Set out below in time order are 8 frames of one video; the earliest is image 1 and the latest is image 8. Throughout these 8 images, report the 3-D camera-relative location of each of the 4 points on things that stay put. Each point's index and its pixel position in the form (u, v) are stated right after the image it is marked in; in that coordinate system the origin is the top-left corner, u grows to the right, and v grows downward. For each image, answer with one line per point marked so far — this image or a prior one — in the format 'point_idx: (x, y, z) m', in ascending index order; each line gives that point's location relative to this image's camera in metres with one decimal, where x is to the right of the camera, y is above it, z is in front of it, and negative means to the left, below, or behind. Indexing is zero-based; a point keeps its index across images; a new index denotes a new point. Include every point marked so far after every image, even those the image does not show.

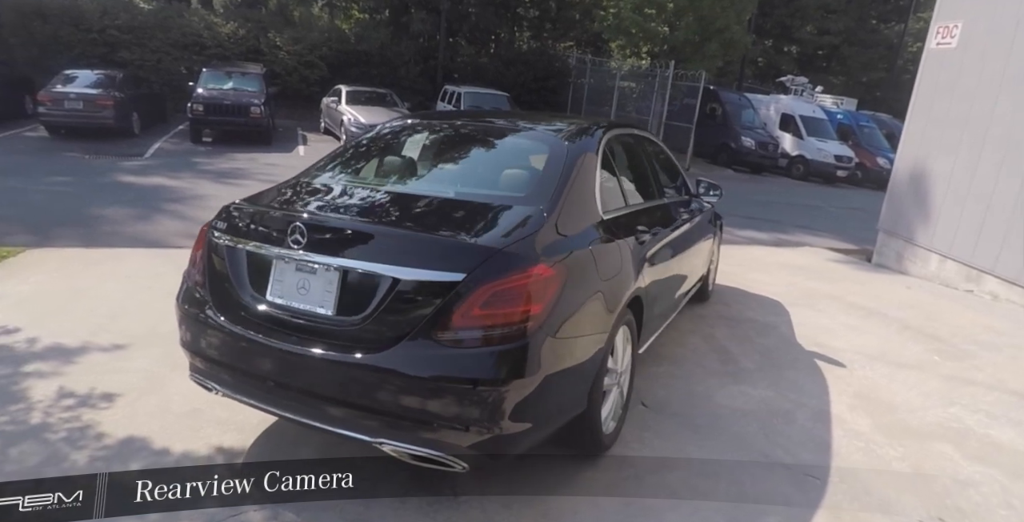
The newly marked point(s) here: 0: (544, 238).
0: (+0.1, +0.1, +2.3) m
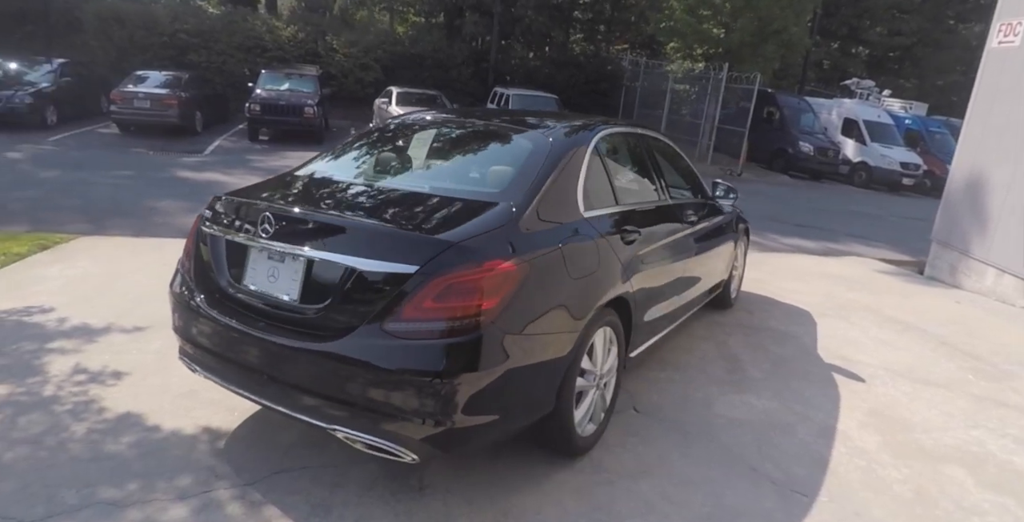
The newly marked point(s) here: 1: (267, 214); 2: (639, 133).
0: (0.0, +0.1, +2.3) m
1: (-1.0, +0.2, +2.4) m
2: (+0.8, +0.8, +3.8) m
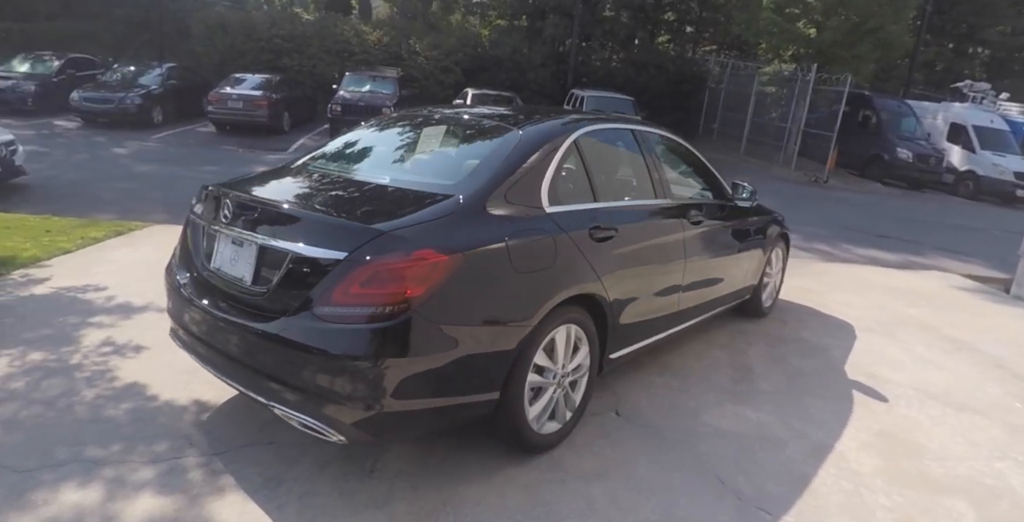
0: (-0.3, +0.1, +2.4) m
1: (-1.2, +0.2, +2.6) m
2: (+0.8, +0.8, +3.7) m
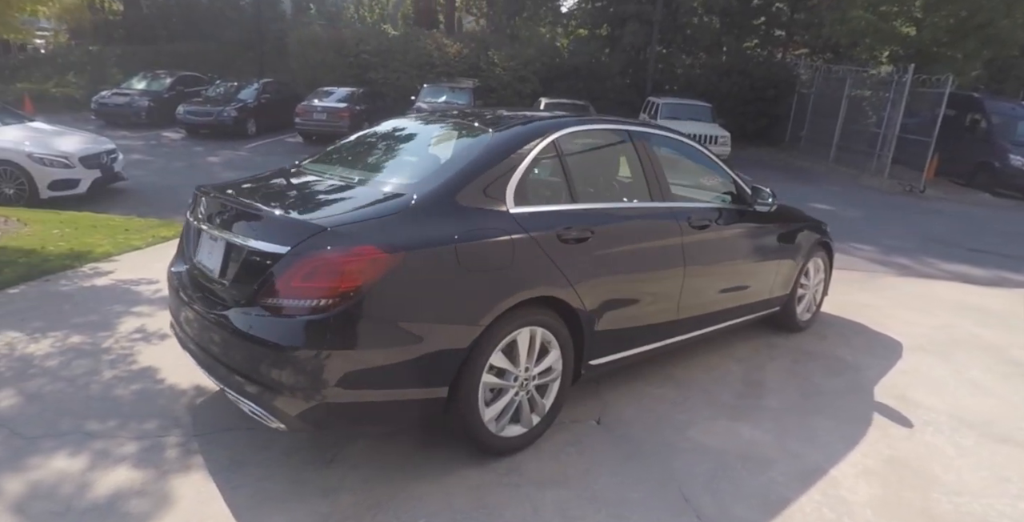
0: (-0.5, +0.1, +2.4) m
1: (-1.3, +0.3, +2.8) m
2: (+0.8, +0.8, +3.6) m
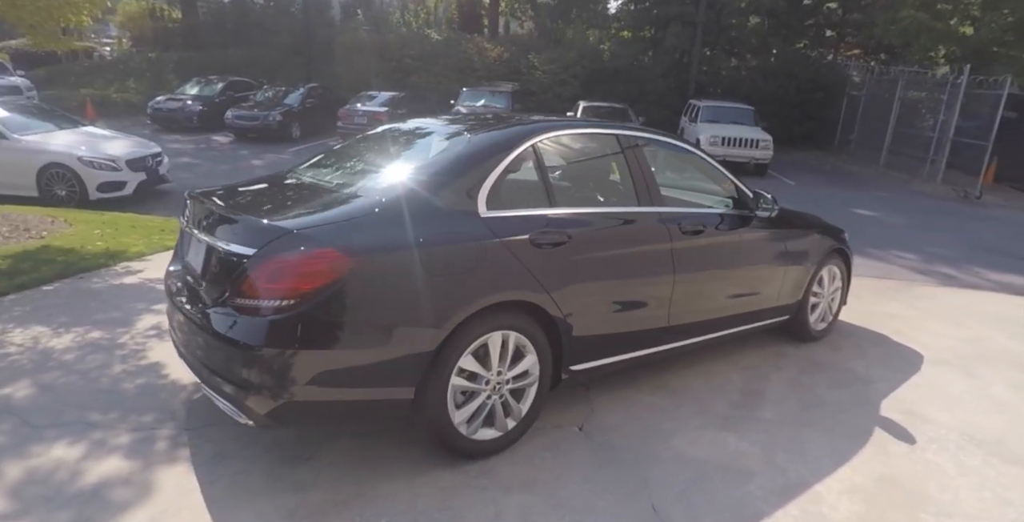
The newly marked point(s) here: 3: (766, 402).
0: (-0.6, +0.1, +2.5) m
1: (-1.4, +0.3, +2.9) m
2: (+0.7, +0.7, +3.6) m
3: (+1.5, -0.8, +3.7) m
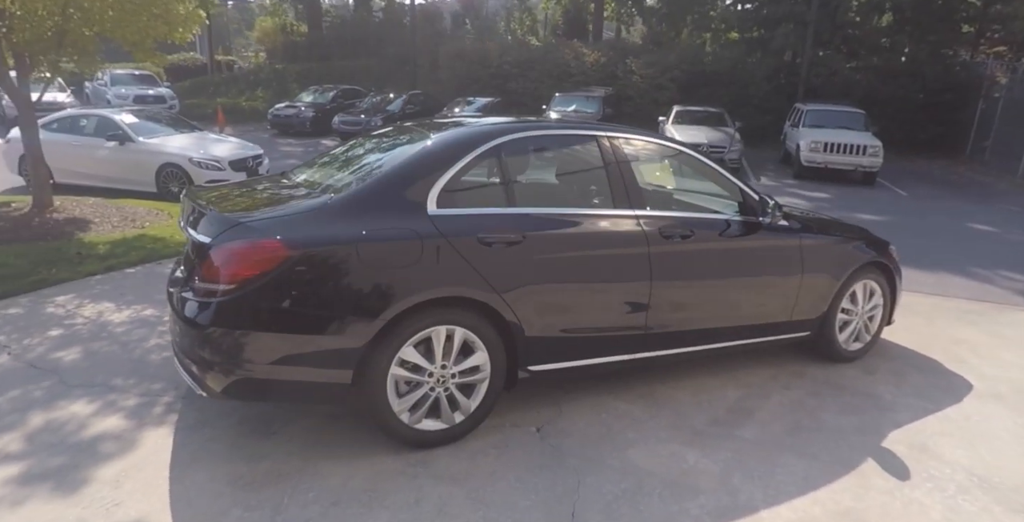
0: (-0.9, +0.2, +2.7) m
1: (-1.6, +0.3, +3.3) m
2: (+0.7, +0.7, +3.6) m
3: (+1.3, -0.9, +3.5) m
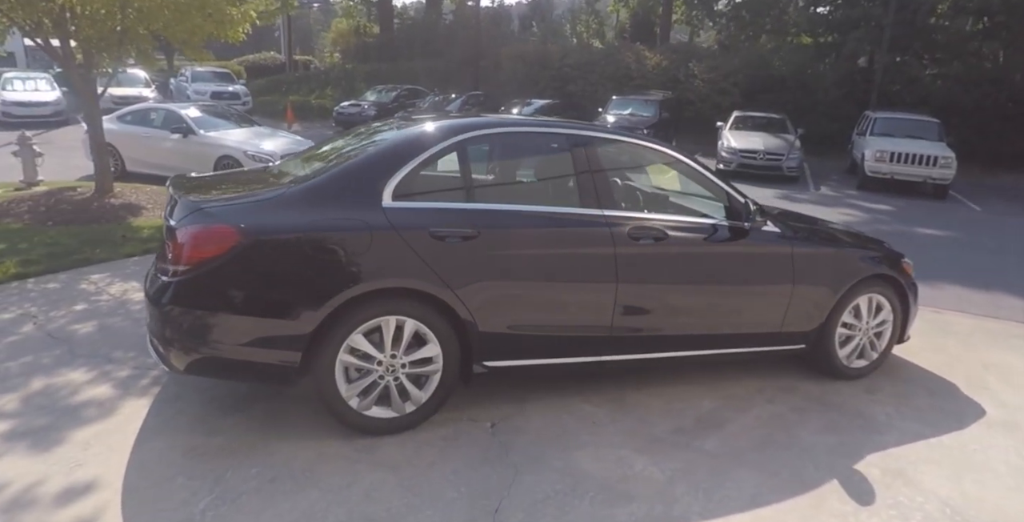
0: (-1.1, +0.2, +2.8) m
1: (-1.8, +0.4, +3.5) m
2: (+0.5, +0.7, +3.5) m
3: (+1.1, -0.9, +3.4) m
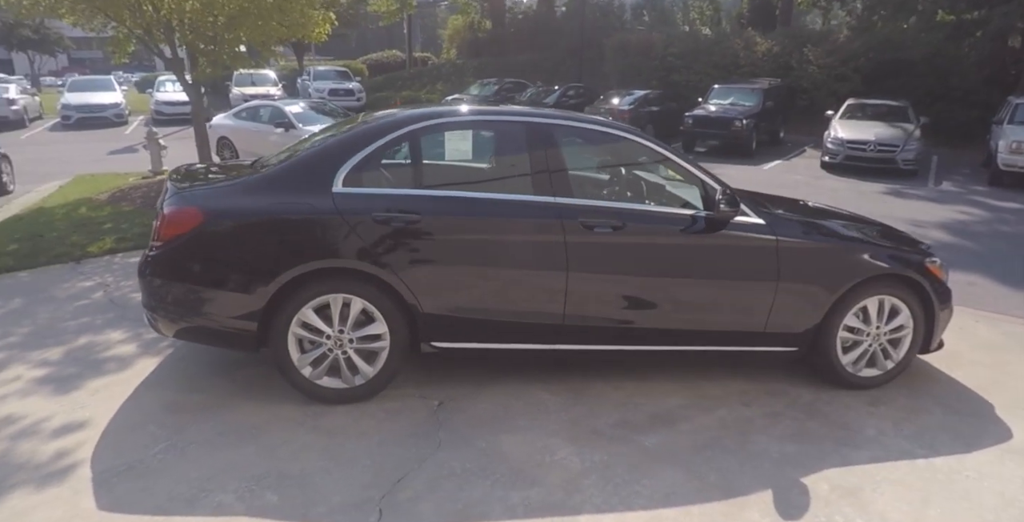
0: (-1.4, +0.3, +3.2) m
1: (-2.0, +0.6, +3.9) m
2: (+0.3, +0.7, +3.5) m
3: (+0.8, -0.9, +3.3) m
